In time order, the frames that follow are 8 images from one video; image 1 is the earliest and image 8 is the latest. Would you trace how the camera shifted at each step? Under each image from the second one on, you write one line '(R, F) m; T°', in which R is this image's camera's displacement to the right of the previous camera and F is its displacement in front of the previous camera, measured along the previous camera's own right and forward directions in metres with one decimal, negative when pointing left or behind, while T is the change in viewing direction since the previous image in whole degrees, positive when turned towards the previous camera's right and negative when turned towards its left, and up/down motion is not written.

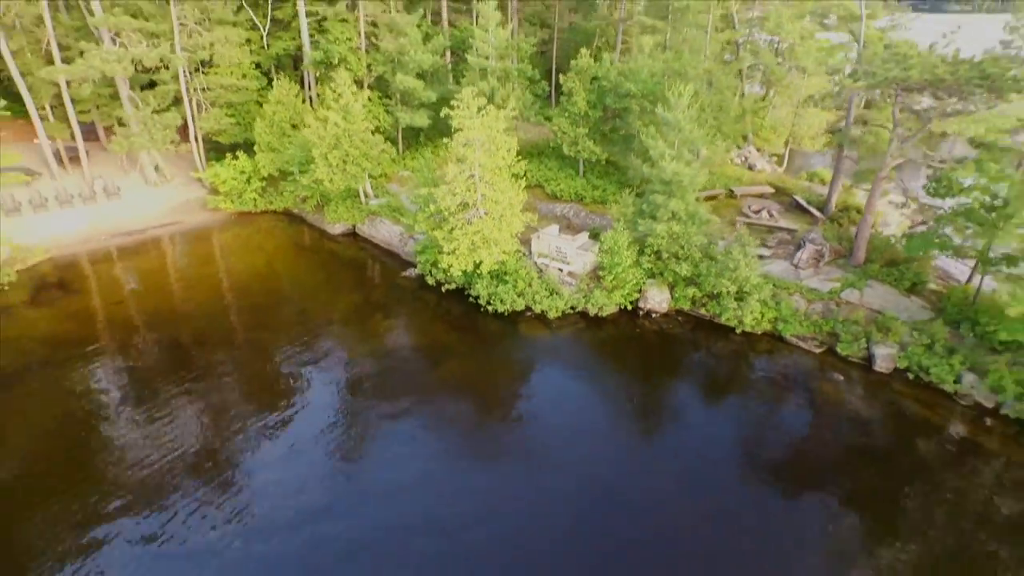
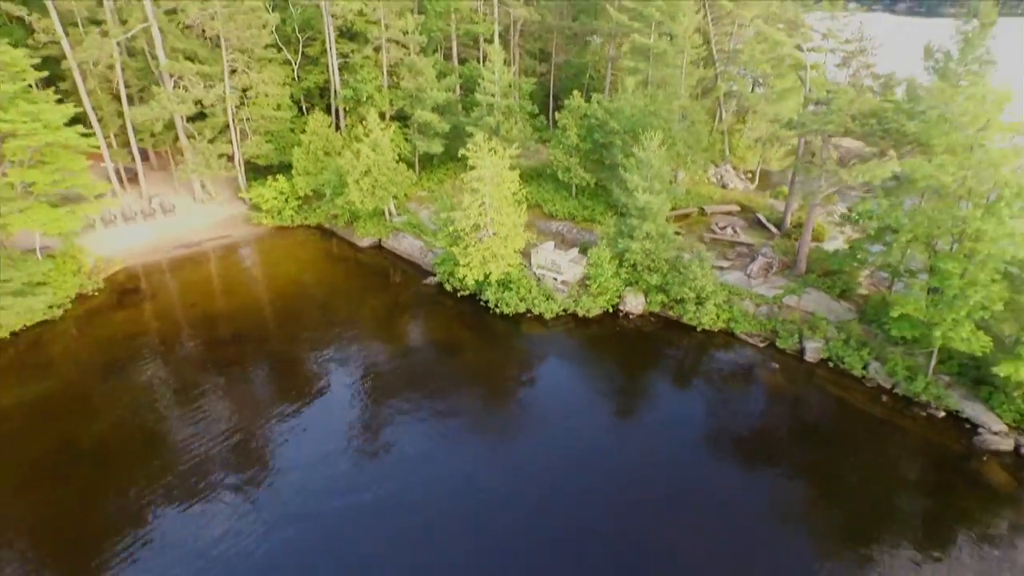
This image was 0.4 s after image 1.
(-0.1, -3.6) m; 0°
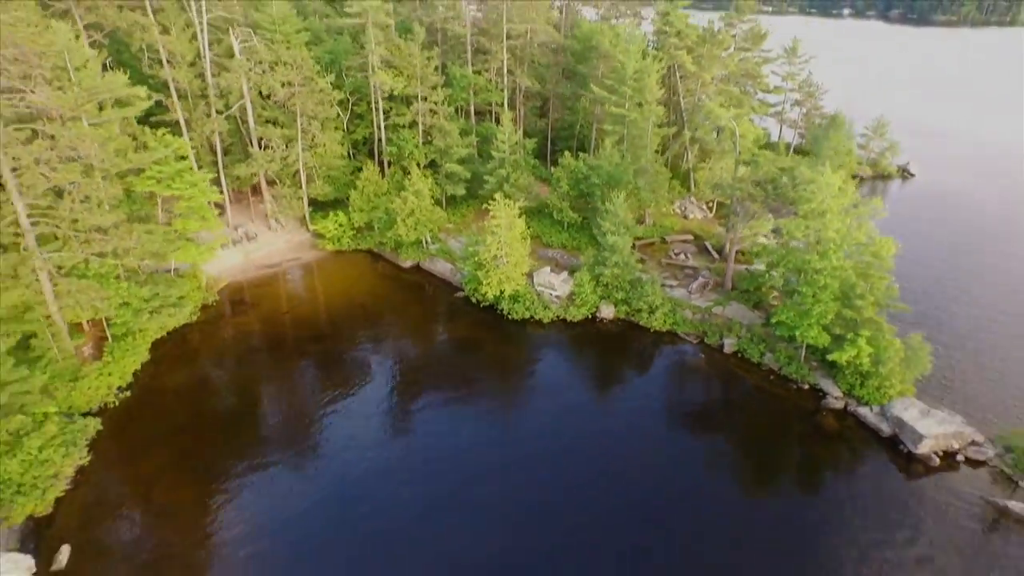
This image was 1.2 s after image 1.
(-0.3, -7.8) m; 0°
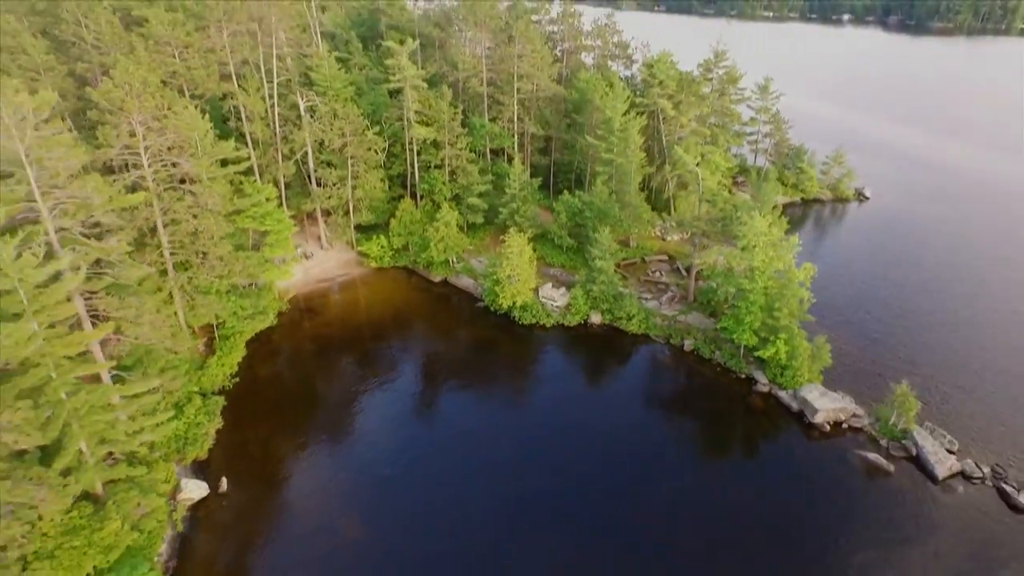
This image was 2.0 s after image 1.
(-0.3, -7.6) m; 0°
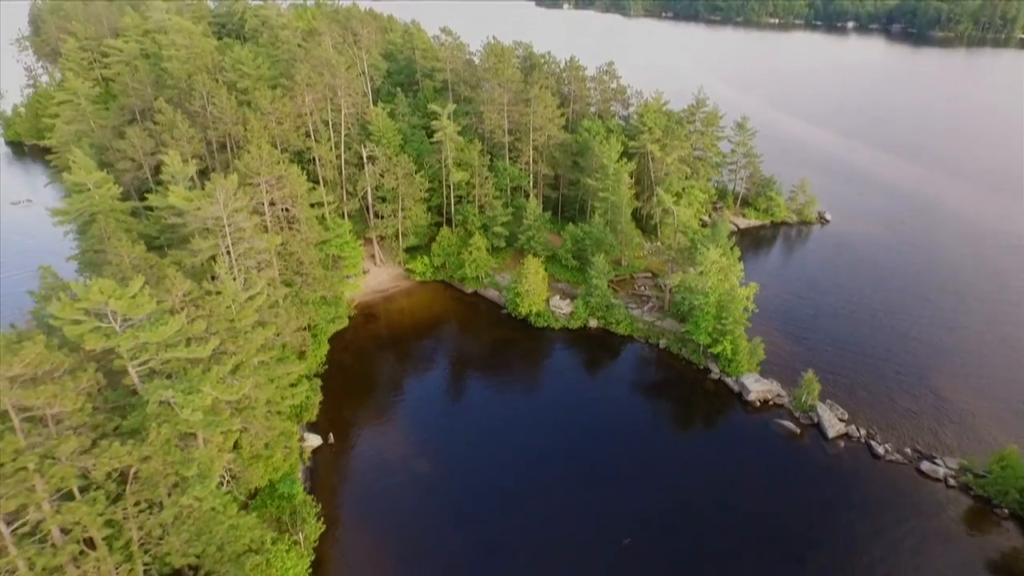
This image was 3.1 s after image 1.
(-0.6, -10.4) m; -1°
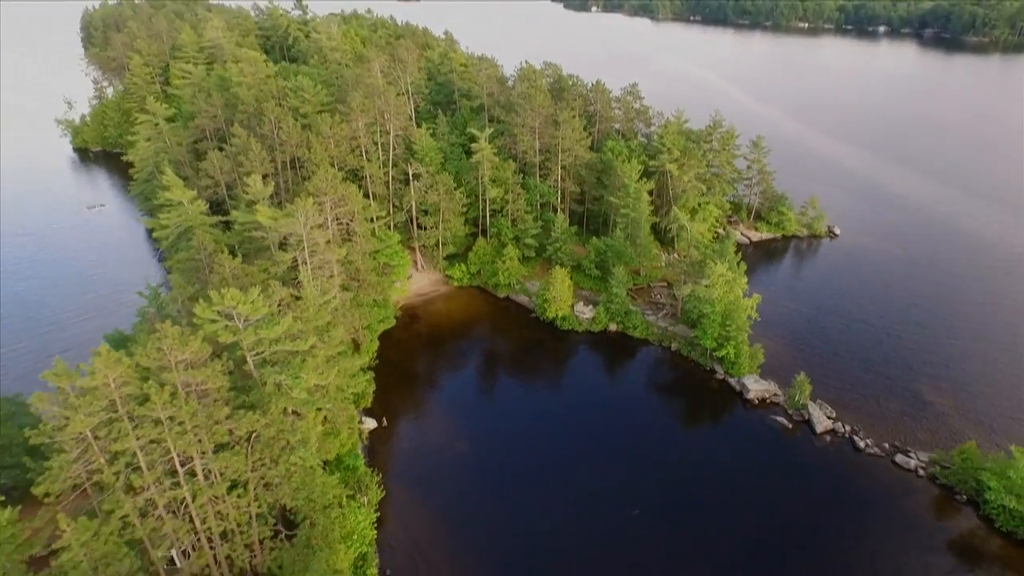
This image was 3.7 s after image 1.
(-0.4, -5.5) m; -2°
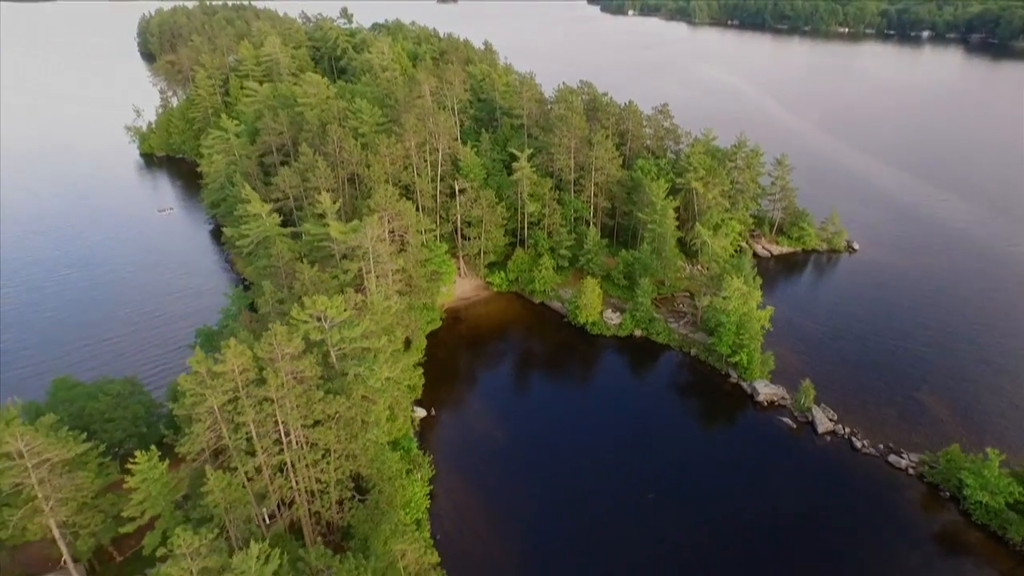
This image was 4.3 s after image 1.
(-0.3, -5.3) m; -3°
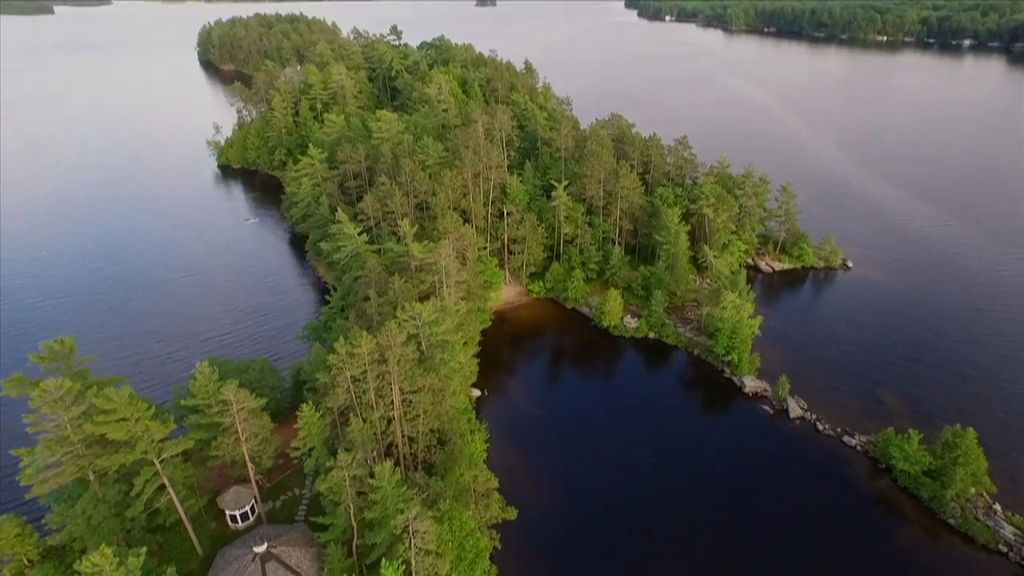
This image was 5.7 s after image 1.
(-0.6, -12.3) m; -3°
